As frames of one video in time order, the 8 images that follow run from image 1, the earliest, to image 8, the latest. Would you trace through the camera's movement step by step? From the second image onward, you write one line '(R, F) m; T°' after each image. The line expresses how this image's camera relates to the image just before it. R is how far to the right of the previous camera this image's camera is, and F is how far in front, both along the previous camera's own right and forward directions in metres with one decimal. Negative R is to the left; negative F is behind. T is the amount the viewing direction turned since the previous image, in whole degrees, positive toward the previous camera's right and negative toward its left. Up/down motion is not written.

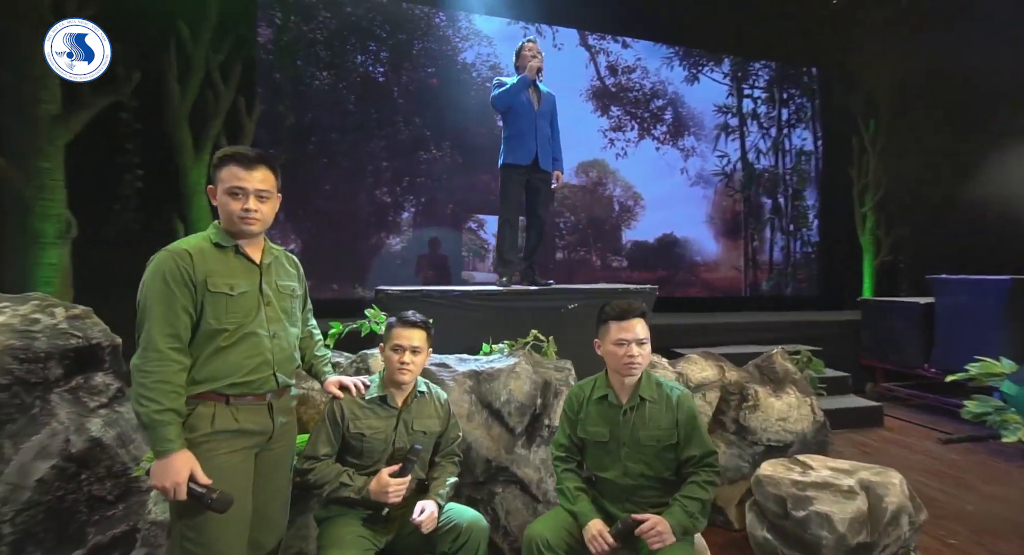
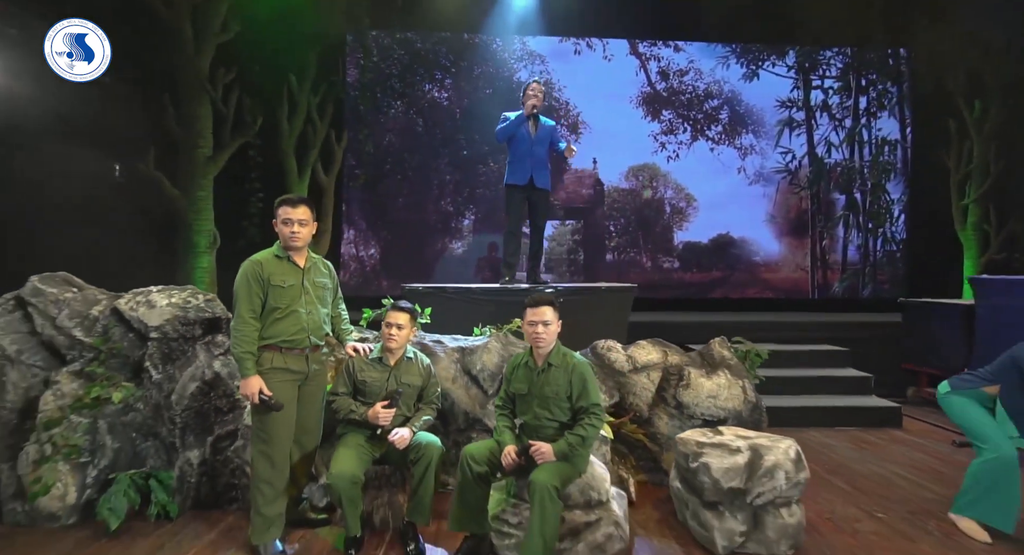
(+0.5, -0.5) m; -11°
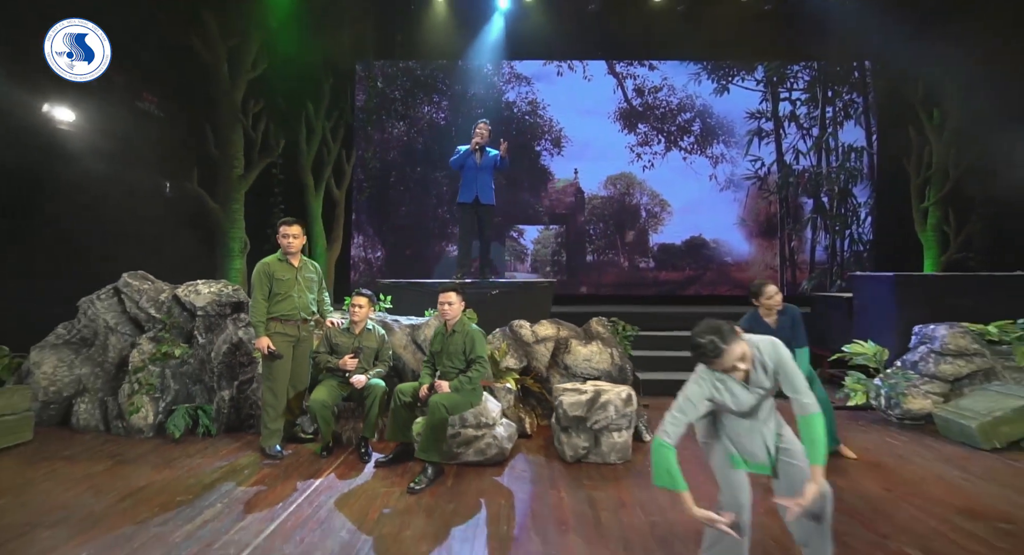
(+0.6, -0.8) m; -3°
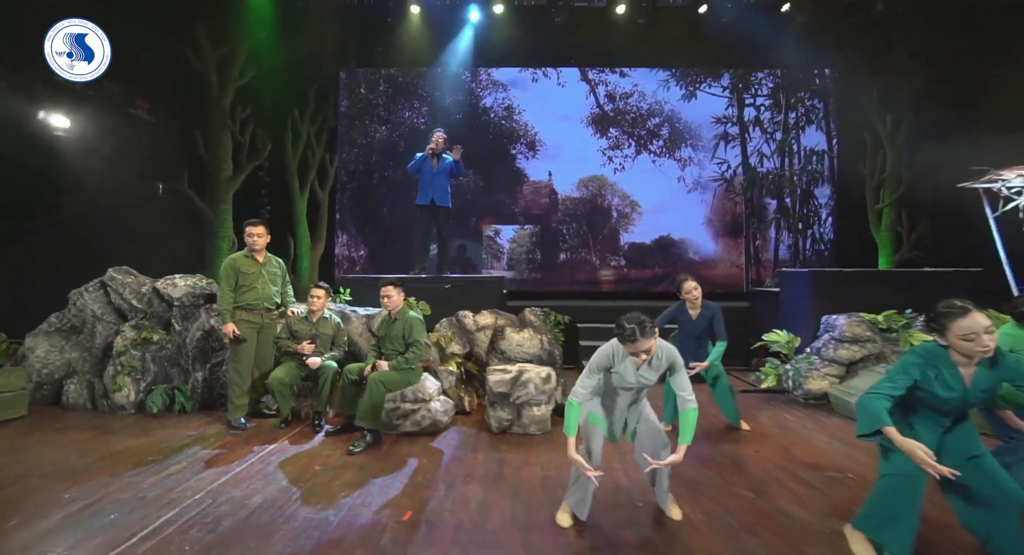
(+0.4, -0.4) m; 0°
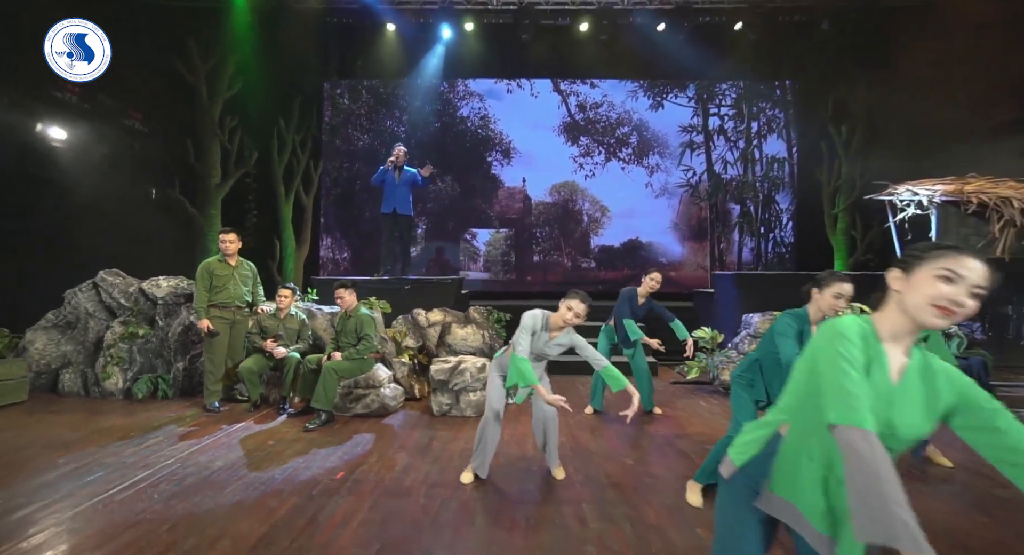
(+0.4, -0.4) m; 0°
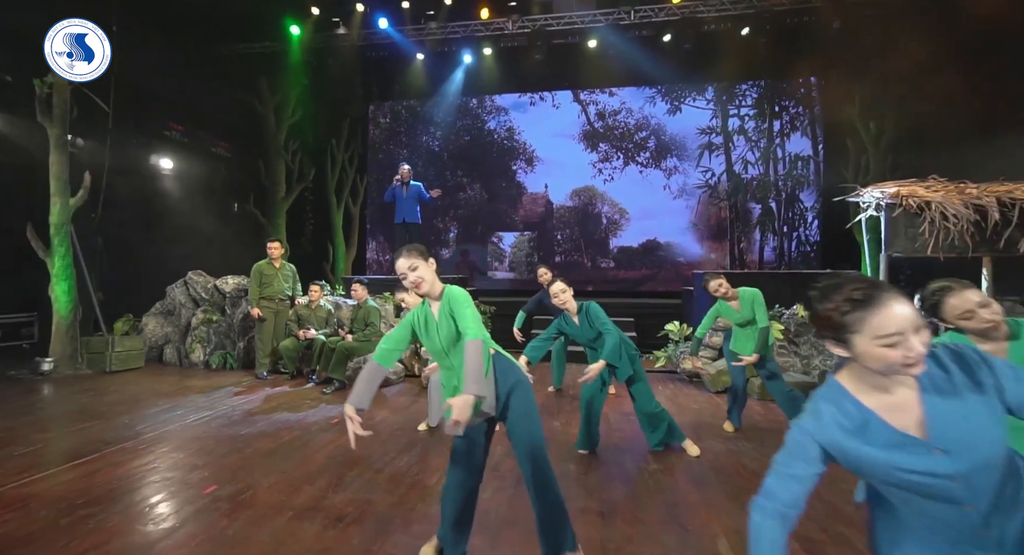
(+0.8, -0.6) m; -8°
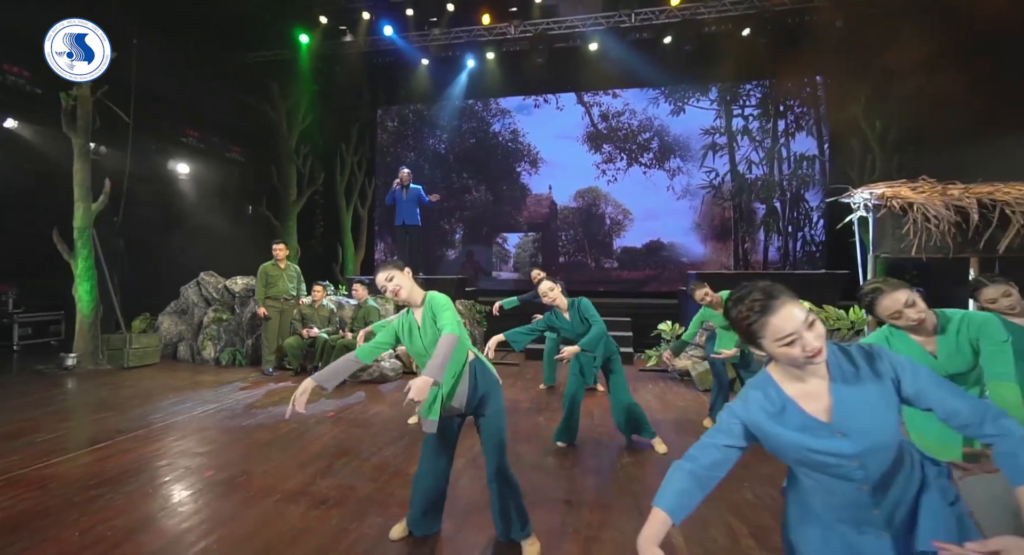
(+0.2, -0.1) m; -2°
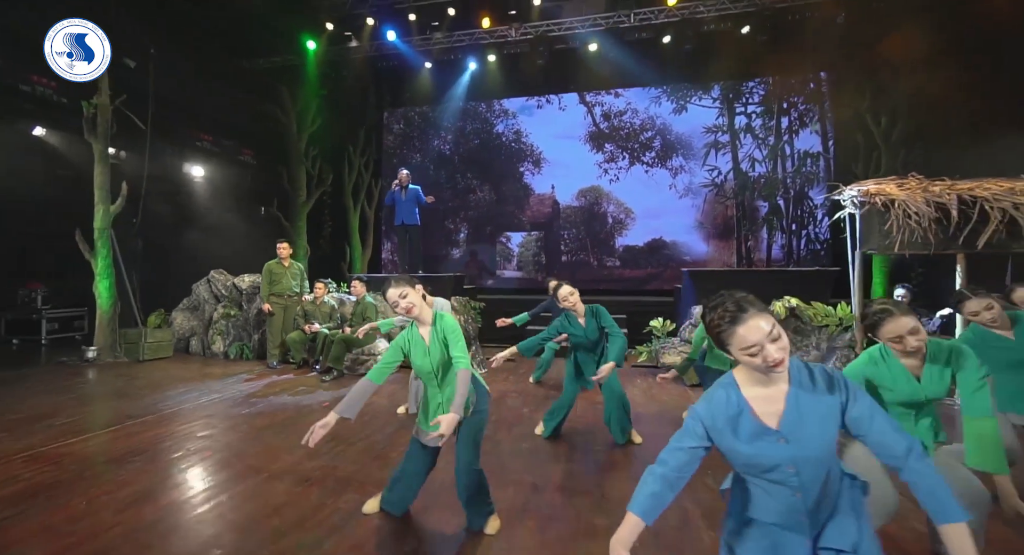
(+0.2, -0.1) m; -2°
